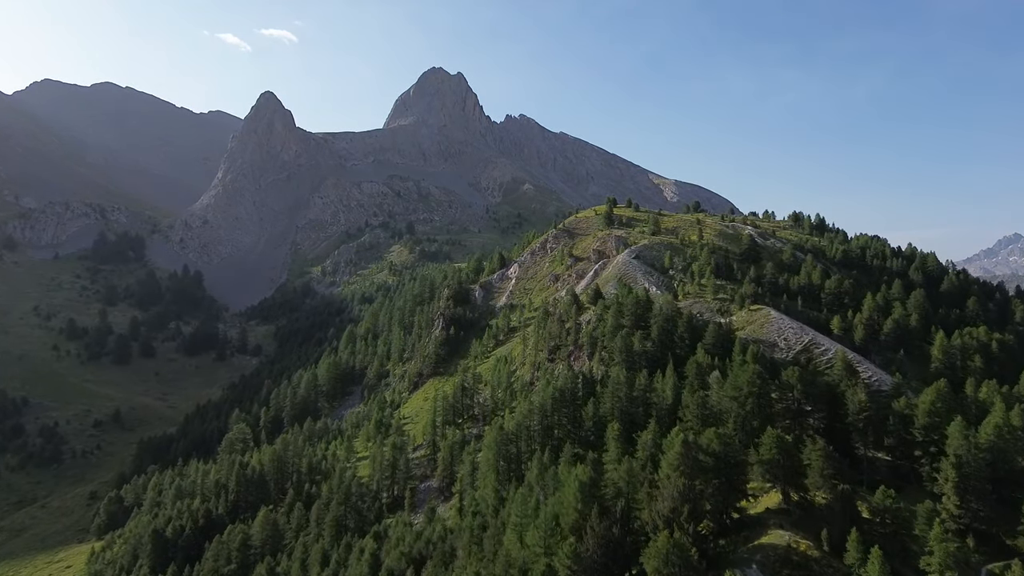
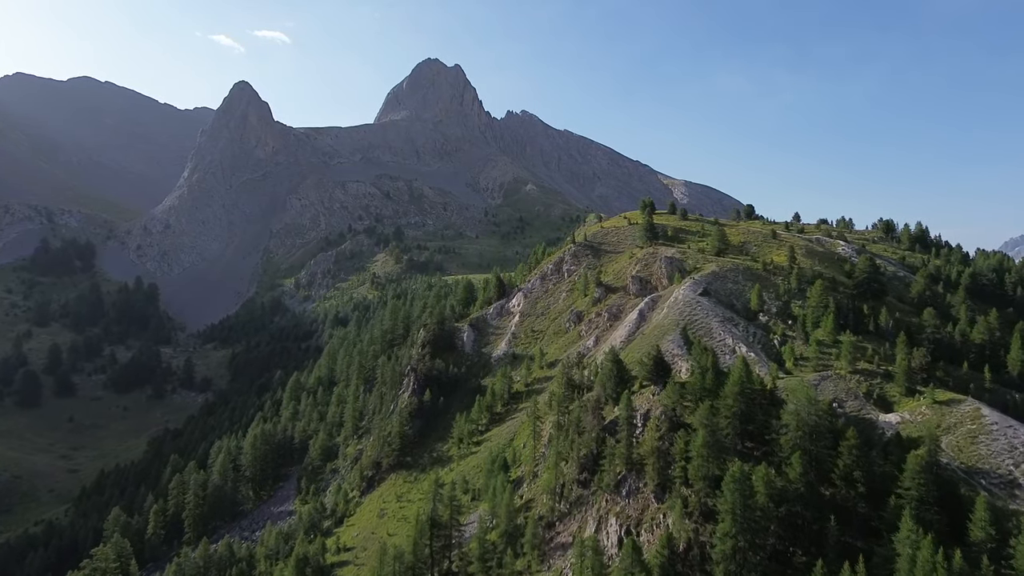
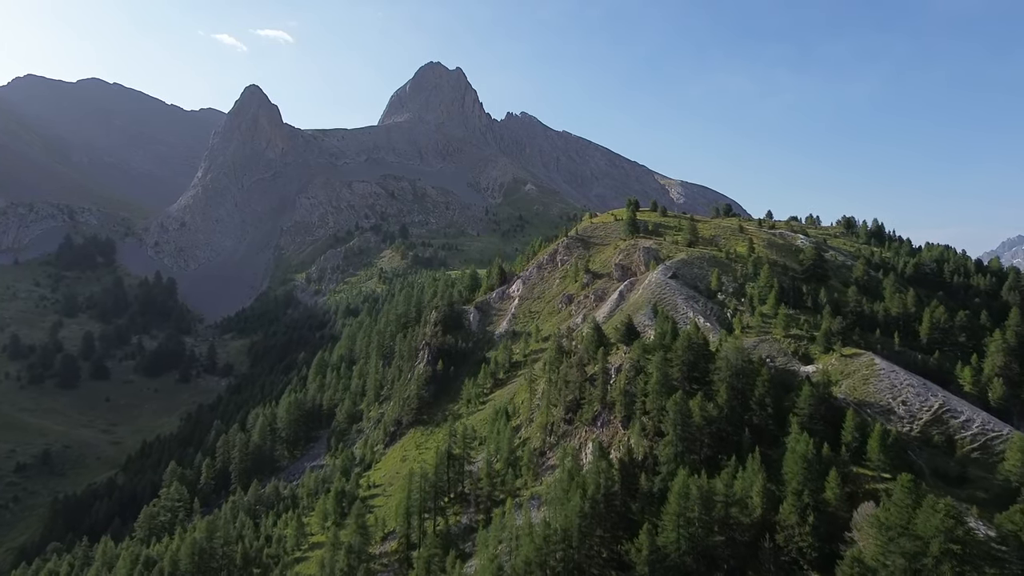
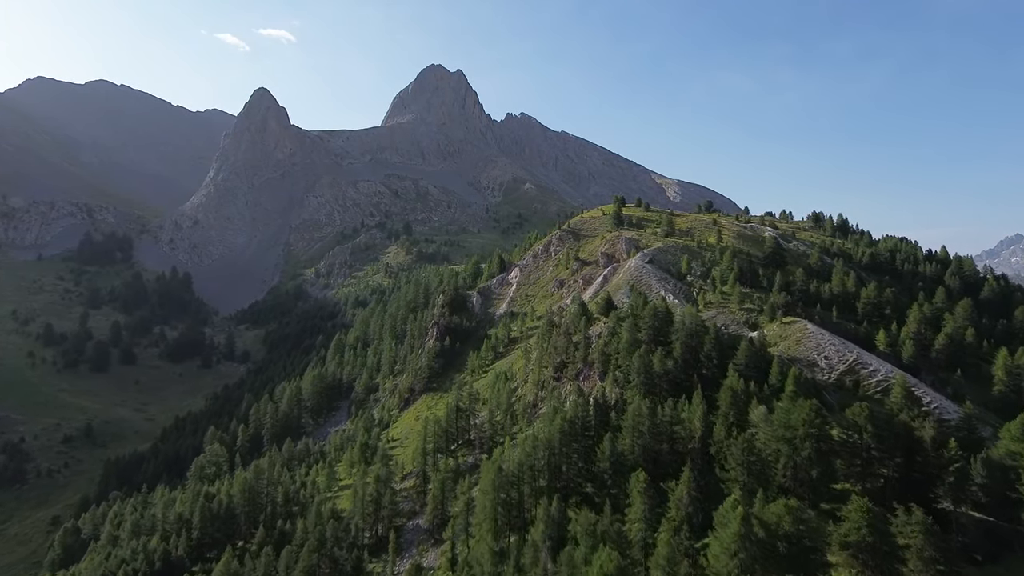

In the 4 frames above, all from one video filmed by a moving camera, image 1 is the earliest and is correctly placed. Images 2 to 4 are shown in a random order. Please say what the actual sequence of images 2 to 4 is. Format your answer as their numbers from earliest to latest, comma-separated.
4, 3, 2
